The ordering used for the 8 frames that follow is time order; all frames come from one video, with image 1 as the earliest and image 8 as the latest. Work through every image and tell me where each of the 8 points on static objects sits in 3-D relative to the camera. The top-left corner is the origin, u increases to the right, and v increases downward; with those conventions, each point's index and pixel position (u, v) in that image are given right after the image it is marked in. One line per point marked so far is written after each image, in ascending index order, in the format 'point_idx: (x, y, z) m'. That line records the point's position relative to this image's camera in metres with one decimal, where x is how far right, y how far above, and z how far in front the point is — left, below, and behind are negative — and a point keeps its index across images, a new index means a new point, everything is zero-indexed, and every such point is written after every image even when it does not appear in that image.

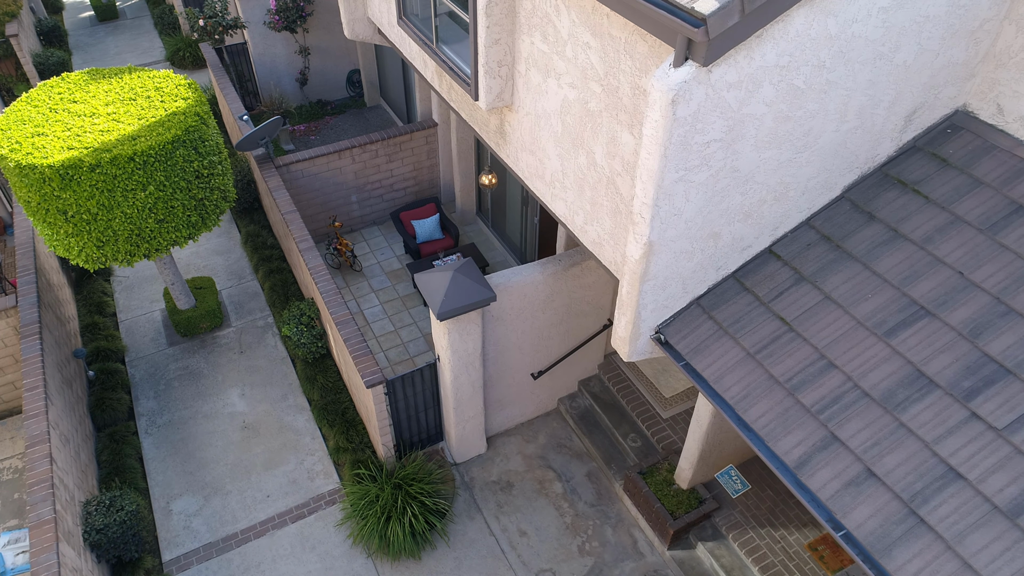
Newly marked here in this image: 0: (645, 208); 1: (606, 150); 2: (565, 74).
0: (+1.2, +0.7, +6.2) m
1: (+1.0, +1.4, +7.3) m
2: (+0.6, +2.2, +7.5) m
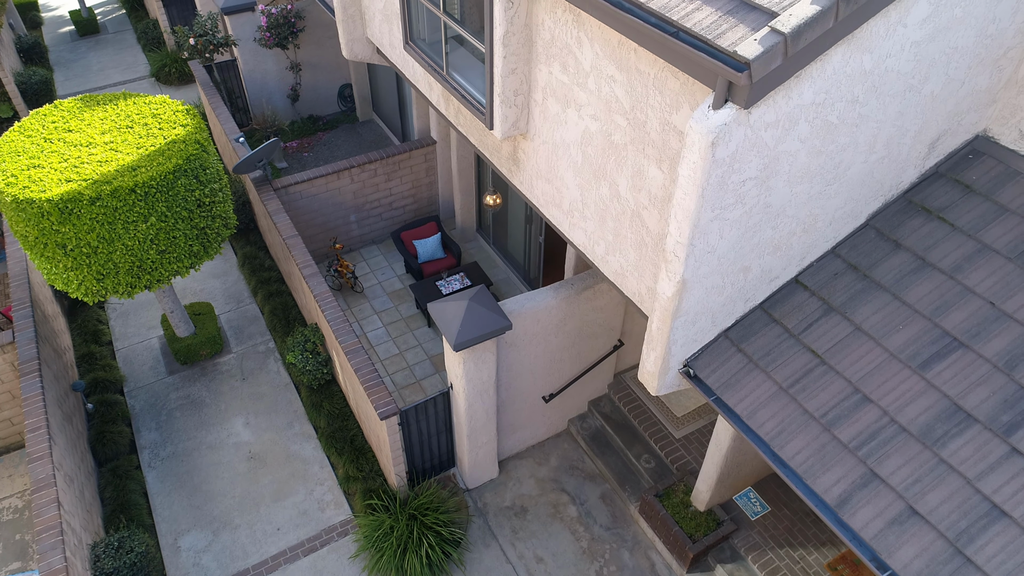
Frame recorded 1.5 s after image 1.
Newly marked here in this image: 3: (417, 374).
0: (+1.4, +0.3, +6.1) m
1: (+1.2, +1.1, +7.2) m
2: (+0.8, +1.9, +7.4) m
3: (-1.8, -1.6, +13.2) m
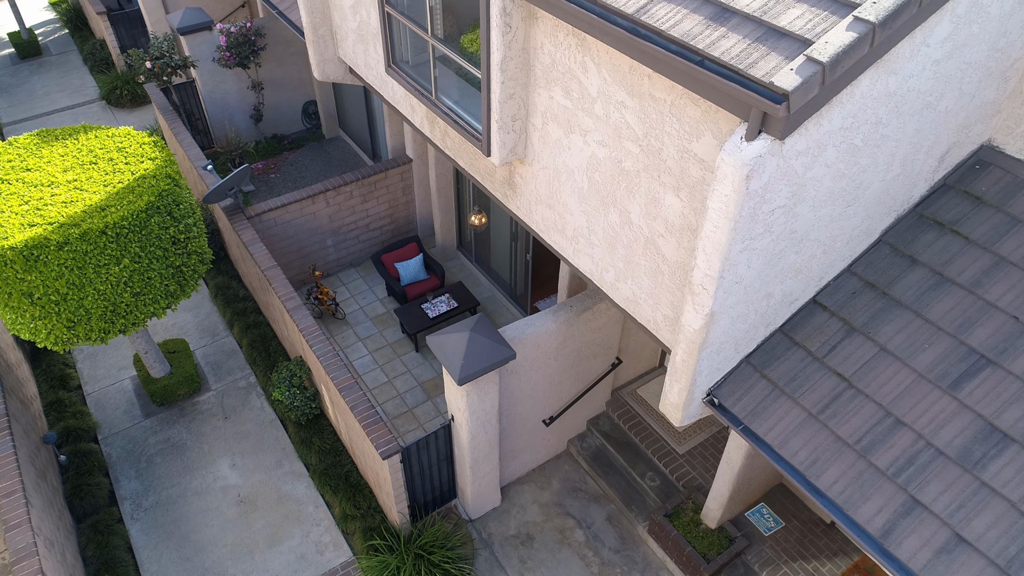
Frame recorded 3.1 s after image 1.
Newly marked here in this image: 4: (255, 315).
0: (+1.6, +0.1, +5.9) m
1: (+1.3, +0.8, +6.9) m
2: (+0.8, +1.6, +7.1) m
3: (-1.9, -2.0, +12.8) m
4: (-5.2, -0.6, +14.6) m
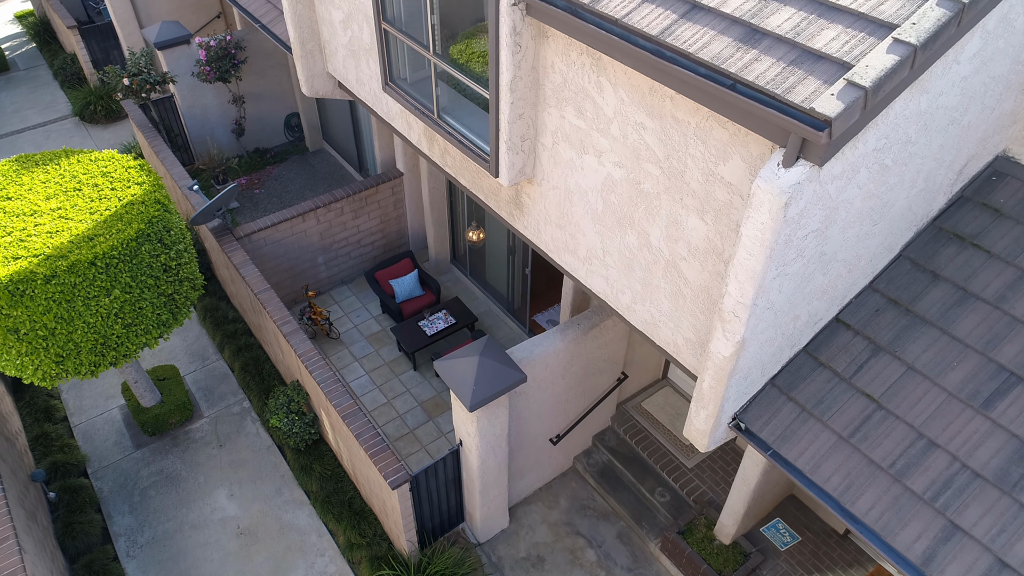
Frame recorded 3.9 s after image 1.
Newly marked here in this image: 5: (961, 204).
0: (+1.8, -0.2, +5.7) m
1: (+1.4, +0.5, +6.8) m
2: (+0.9, +1.3, +6.9) m
3: (-1.8, -2.4, +12.5) m
4: (-5.3, -1.0, +14.2) m
5: (+4.6, +0.9, +7.3) m
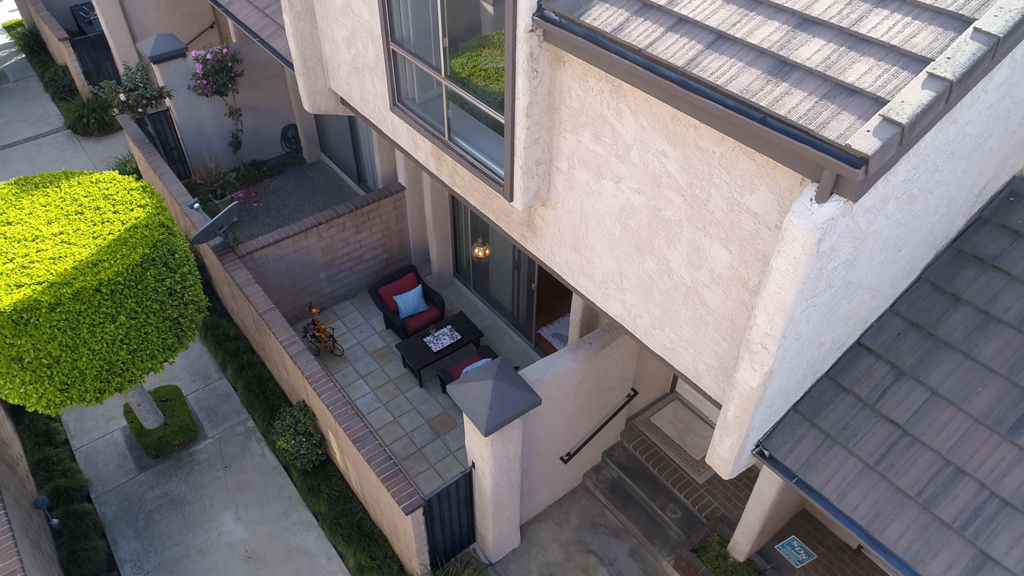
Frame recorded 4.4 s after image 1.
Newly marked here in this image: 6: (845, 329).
0: (+2.0, -0.4, +5.7) m
1: (+1.6, +0.3, +6.7) m
2: (+1.1, +1.1, +6.9) m
3: (-1.7, -2.7, +12.4) m
4: (-5.1, -1.3, +14.0) m
5: (+4.8, +0.7, +7.3) m
6: (+3.1, -0.4, +6.6) m
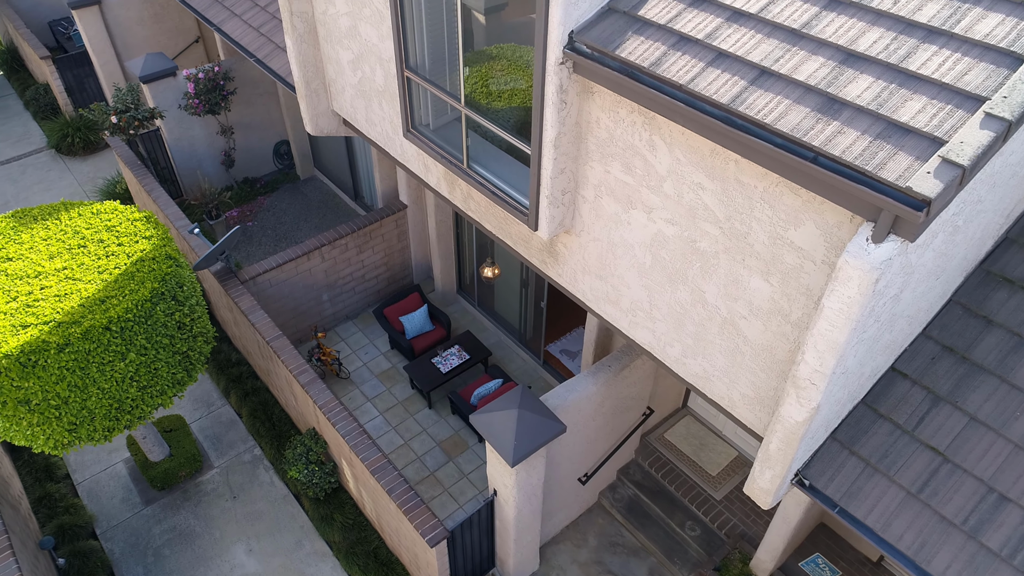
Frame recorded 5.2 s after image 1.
0: (+2.4, -0.7, +5.6) m
1: (+2.0, 0.0, +6.6) m
2: (+1.4, +0.7, +6.8) m
3: (-1.4, -3.0, +12.3) m
4: (-5.0, -1.8, +13.7) m
5: (+5.1, +0.4, +7.3) m
6: (+3.4, -0.6, +6.6) m
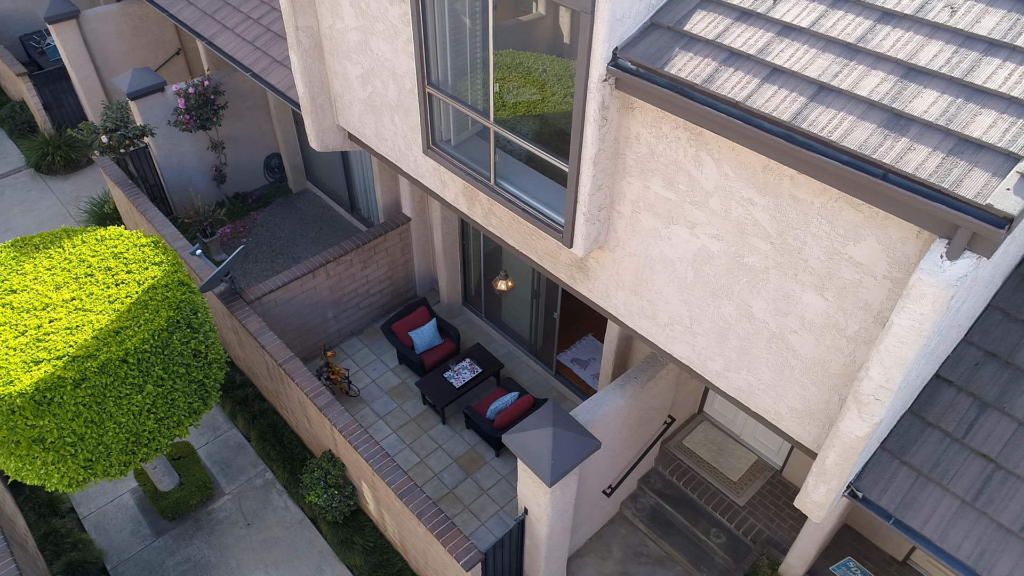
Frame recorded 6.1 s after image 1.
0: (+2.9, -0.8, +5.6) m
1: (+2.4, -0.2, +6.6) m
2: (+1.8, +0.6, +6.7) m
3: (-1.1, -3.3, +12.1) m
4: (-4.7, -2.1, +13.4) m
5: (+5.5, +0.4, +7.4) m
6: (+3.9, -0.7, +6.6) m
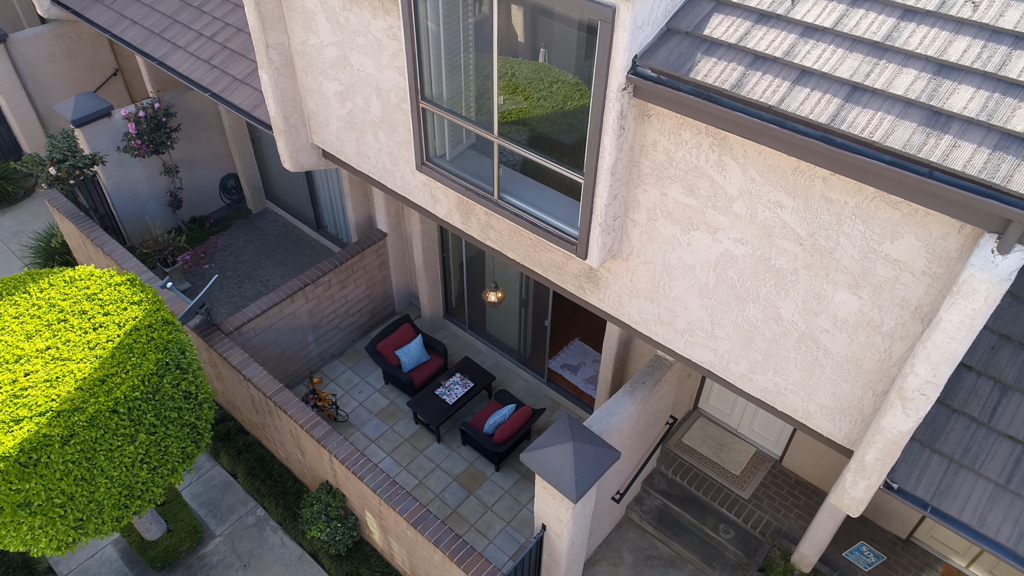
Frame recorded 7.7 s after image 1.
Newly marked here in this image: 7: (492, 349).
0: (+3.3, -0.8, +5.6) m
1: (+2.6, -0.2, +6.5) m
2: (+2.0, +0.5, +6.6) m
3: (-1.0, -3.5, +11.8) m
4: (-4.8, -2.7, +12.8) m
5: (+5.6, +0.6, +7.6) m
6: (+4.2, -0.6, +6.7) m
7: (-0.4, -1.2, +14.2) m
